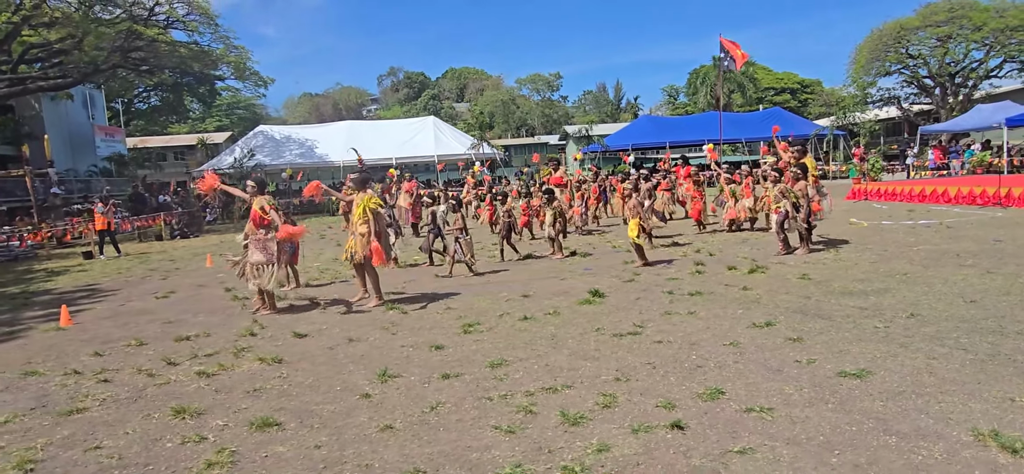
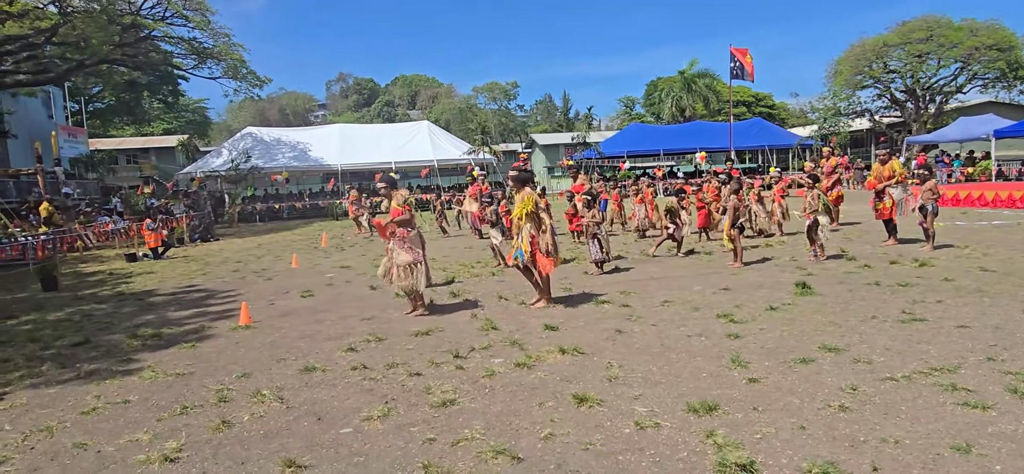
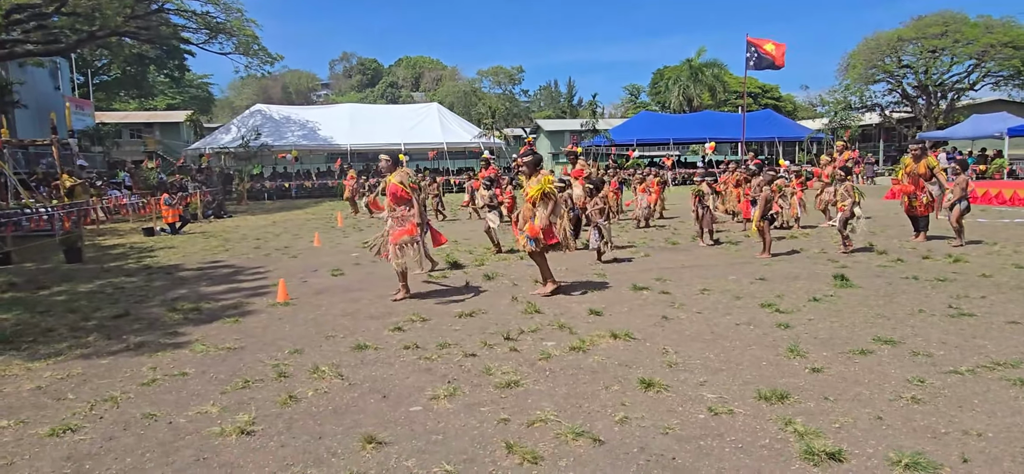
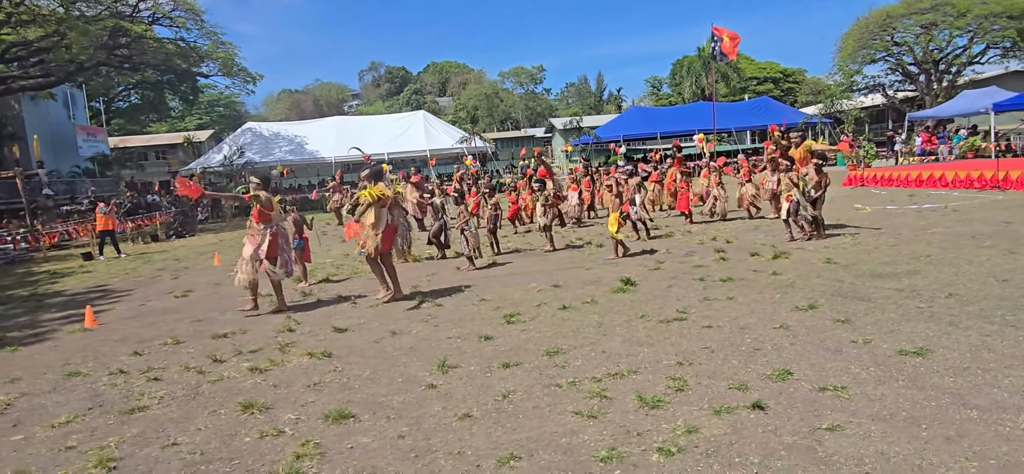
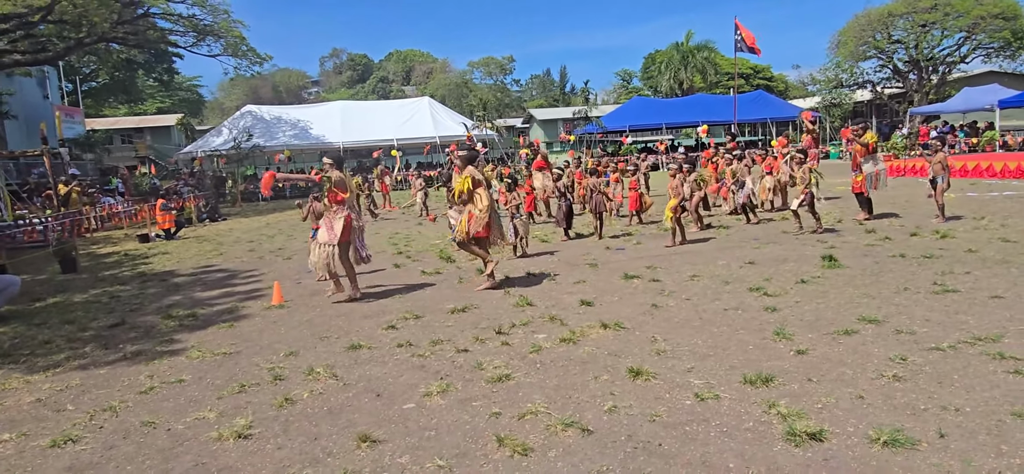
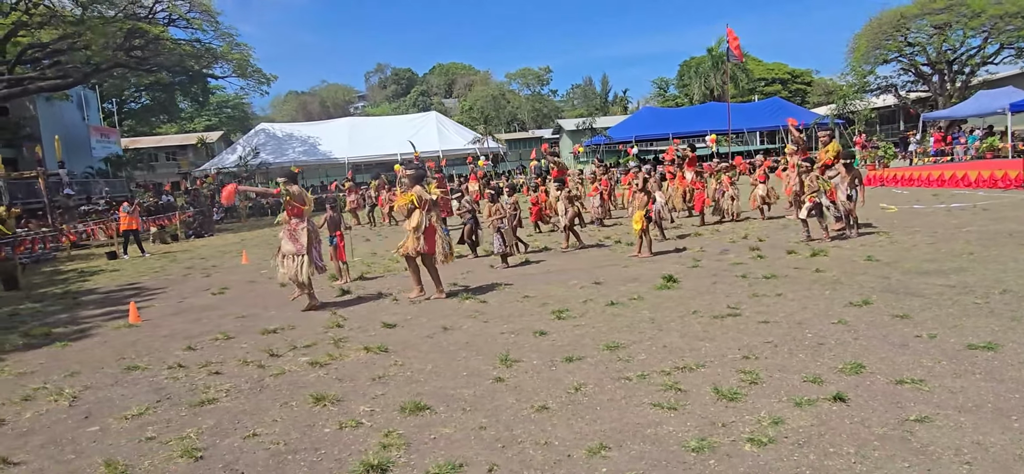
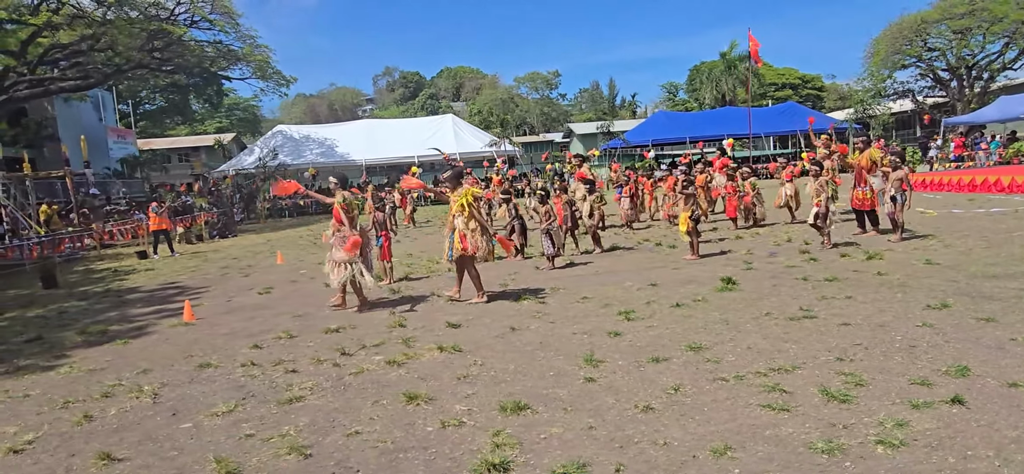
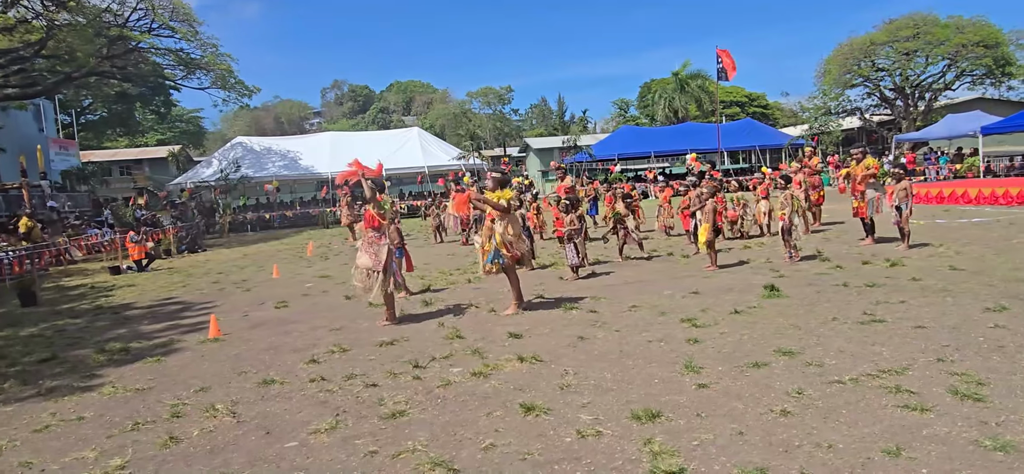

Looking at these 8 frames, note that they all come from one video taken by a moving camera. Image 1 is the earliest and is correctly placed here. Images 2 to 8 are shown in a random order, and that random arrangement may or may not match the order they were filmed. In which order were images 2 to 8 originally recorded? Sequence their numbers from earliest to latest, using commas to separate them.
4, 6, 7, 8, 2, 3, 5
